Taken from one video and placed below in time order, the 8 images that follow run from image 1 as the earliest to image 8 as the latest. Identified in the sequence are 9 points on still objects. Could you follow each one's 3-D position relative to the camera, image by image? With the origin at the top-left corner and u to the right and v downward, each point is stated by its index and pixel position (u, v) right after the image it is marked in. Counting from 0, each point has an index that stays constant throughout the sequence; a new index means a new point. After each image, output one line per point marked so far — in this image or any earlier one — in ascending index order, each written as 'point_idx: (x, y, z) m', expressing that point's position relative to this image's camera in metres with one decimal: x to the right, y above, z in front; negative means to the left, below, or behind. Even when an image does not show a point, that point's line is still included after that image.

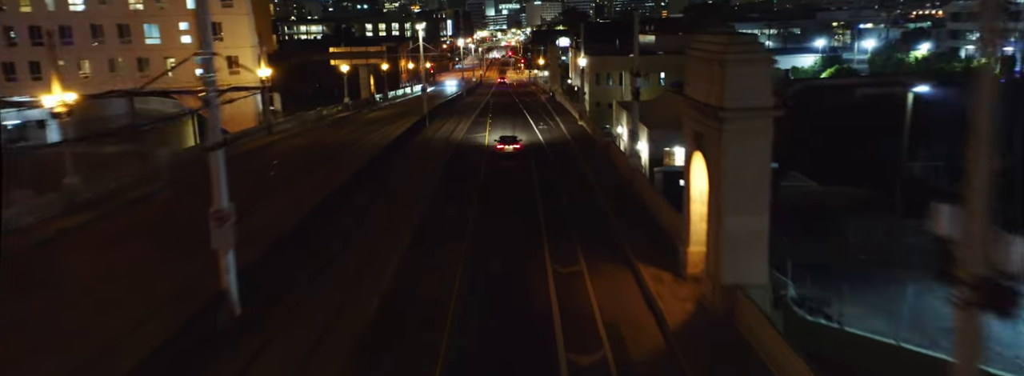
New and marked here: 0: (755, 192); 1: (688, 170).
0: (+3.3, -0.1, +9.0) m
1: (+2.7, +0.3, +10.4) m
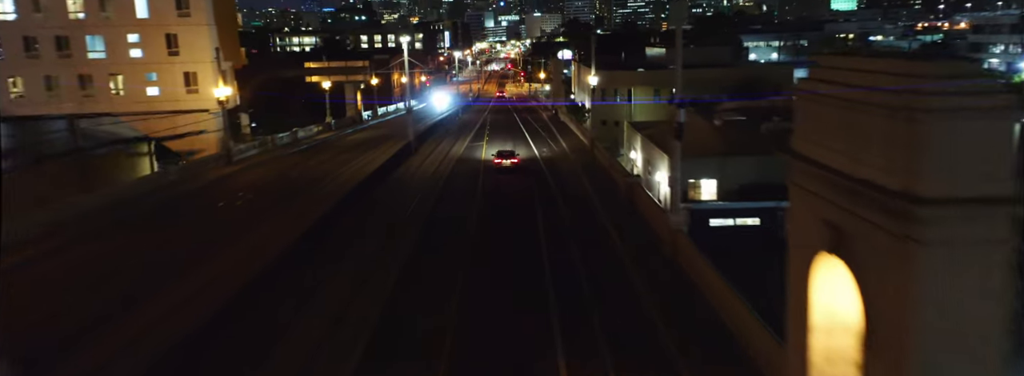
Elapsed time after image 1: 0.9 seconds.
0: (+3.3, -1.2, +4.8) m
1: (+2.7, -0.9, +6.2) m
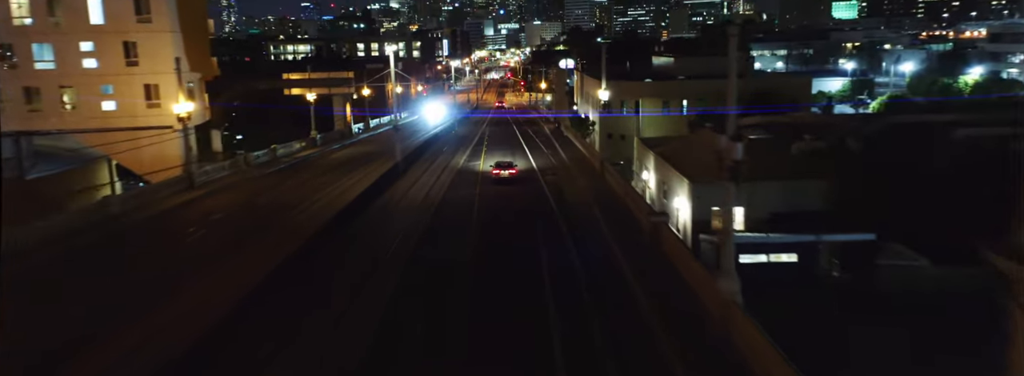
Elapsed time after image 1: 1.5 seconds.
0: (+3.3, -1.9, +1.8) m
1: (+2.8, -1.6, +3.2) m
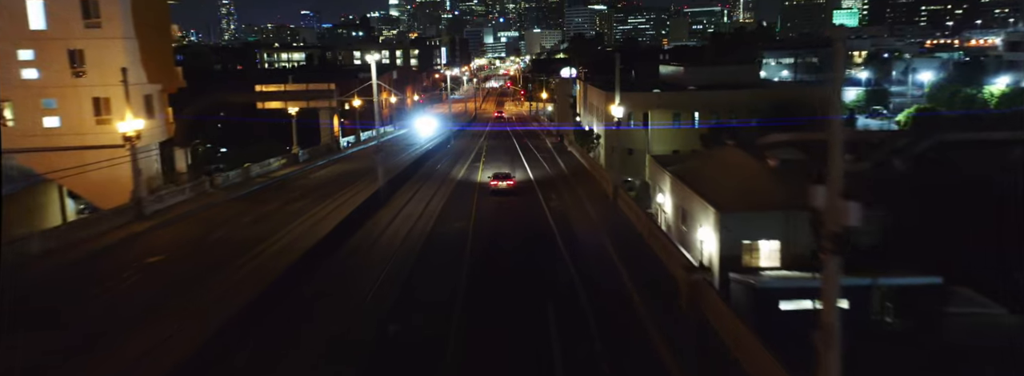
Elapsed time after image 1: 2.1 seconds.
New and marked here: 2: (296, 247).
0: (+3.3, -2.5, -1.2) m
1: (+2.8, -2.3, +0.2) m
2: (-5.9, -1.6, +18.5) m
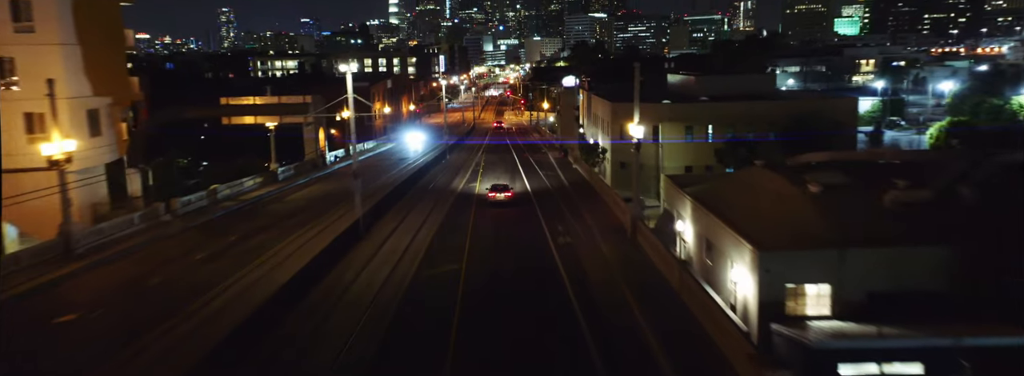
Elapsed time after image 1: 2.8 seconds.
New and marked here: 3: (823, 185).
0: (+3.3, -3.1, -4.3) m
1: (+2.8, -2.8, -2.8) m
2: (-5.9, -2.4, +15.5) m
3: (+8.9, +0.1, +19.3) m
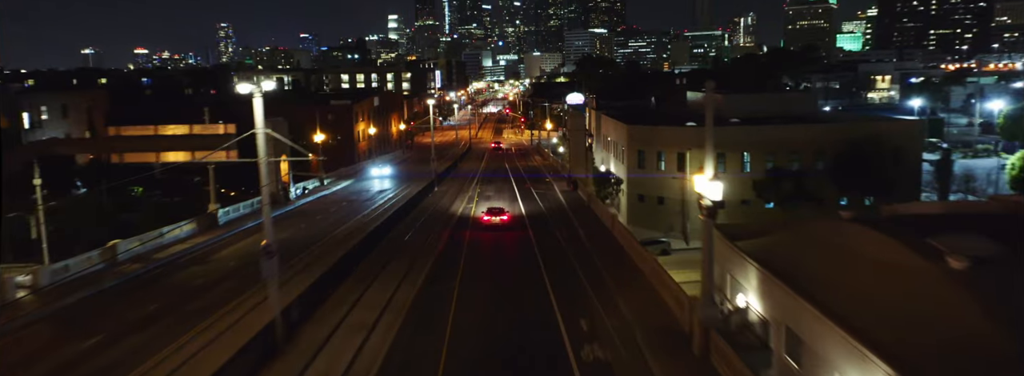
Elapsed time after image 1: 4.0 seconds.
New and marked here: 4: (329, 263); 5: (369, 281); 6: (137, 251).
0: (+3.3, -4.0, -10.5) m
1: (+2.8, -3.8, -9.0) m
2: (-5.9, -3.8, +9.3) m
3: (+8.9, -1.4, +13.2) m
4: (-5.2, -1.9, +18.9) m
5: (-4.0, -2.5, +19.1) m
6: (-10.8, -1.9, +19.4) m
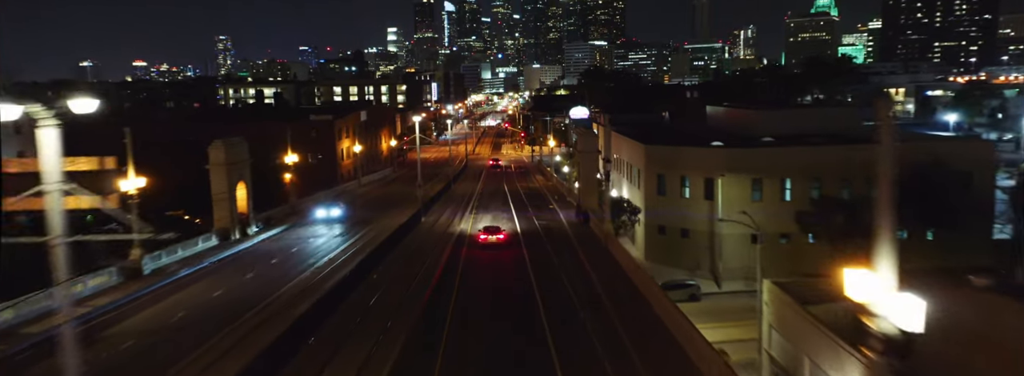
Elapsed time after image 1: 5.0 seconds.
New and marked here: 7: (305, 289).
0: (+3.3, -4.5, -15.5) m
1: (+2.8, -4.4, -14.0) m
2: (-5.9, -4.7, +4.2) m
3: (+8.9, -2.4, +8.2) m
4: (-5.2, -3.0, +13.9) m
5: (-4.0, -3.6, +14.1) m
6: (-10.8, -2.9, +14.4) m
7: (-5.6, -2.8, +18.3) m
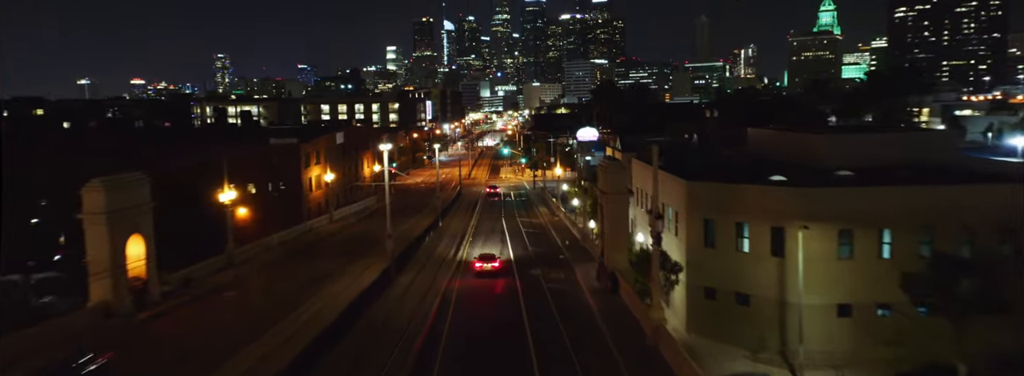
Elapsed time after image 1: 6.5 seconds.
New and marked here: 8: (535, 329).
0: (+3.4, -5.0, -23.1) m
1: (+2.9, -4.9, -21.6) m
2: (-5.9, -5.6, -3.4) m
3: (+9.0, -3.5, +0.7) m
4: (-5.1, -4.2, +6.3) m
5: (-3.9, -4.9, +6.5) m
6: (-10.8, -4.2, +6.9) m
7: (-5.6, -4.1, +10.7) m
8: (+1.0, -4.7, +20.1) m
